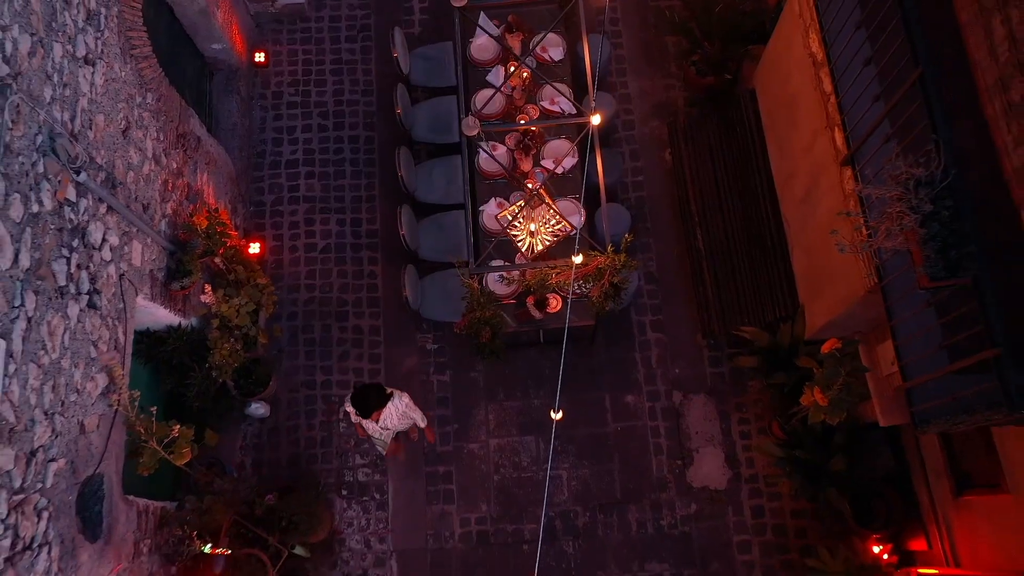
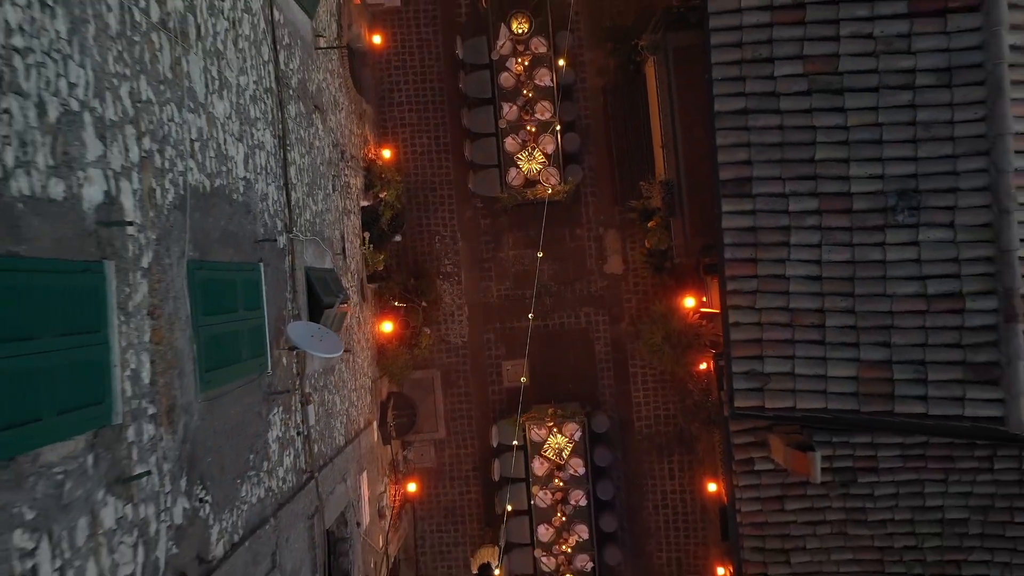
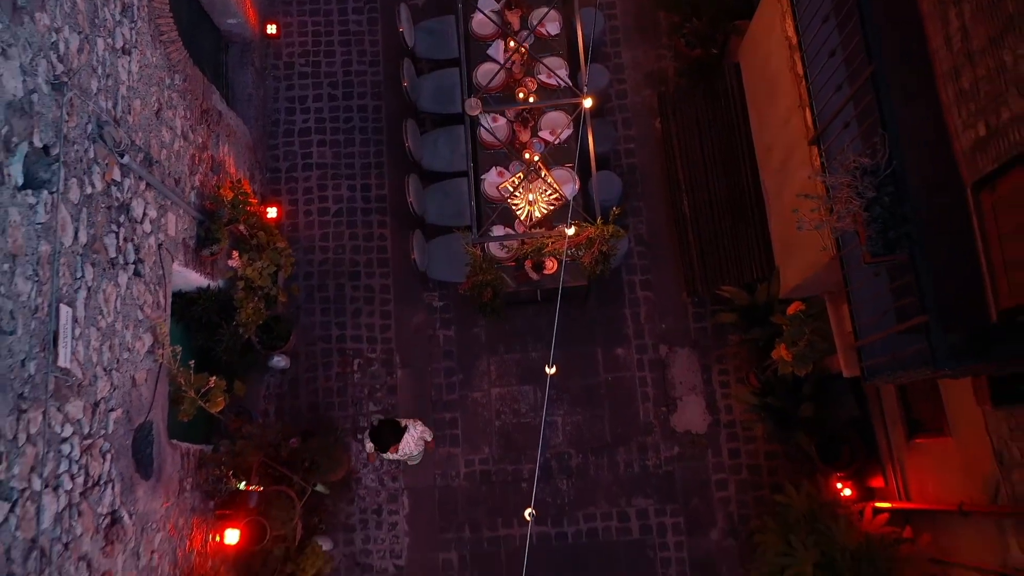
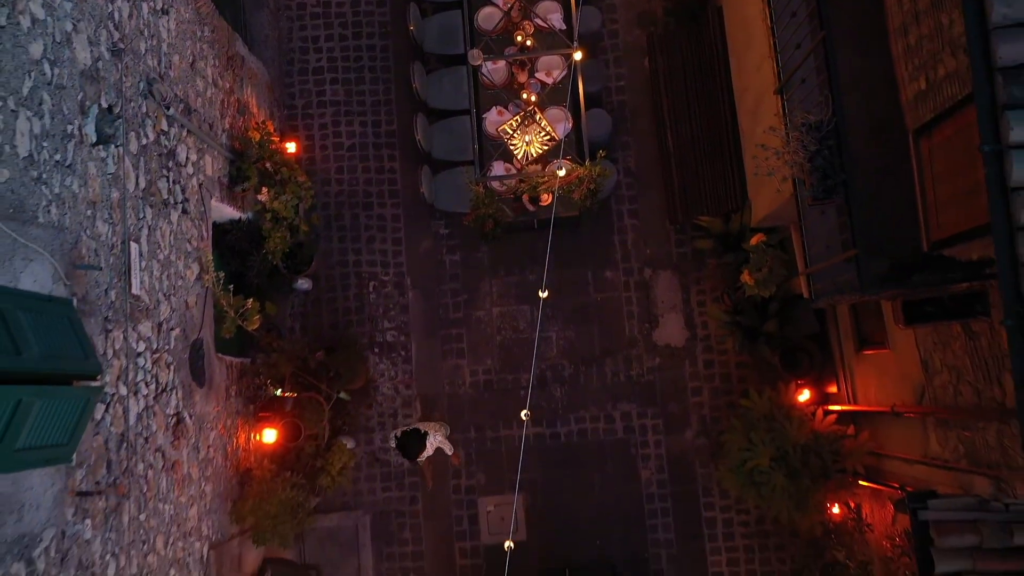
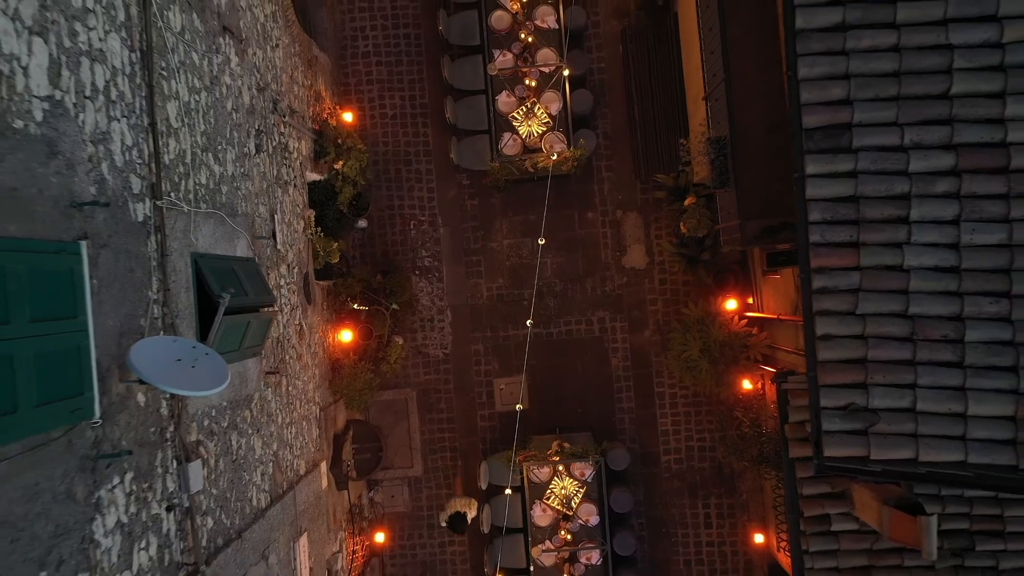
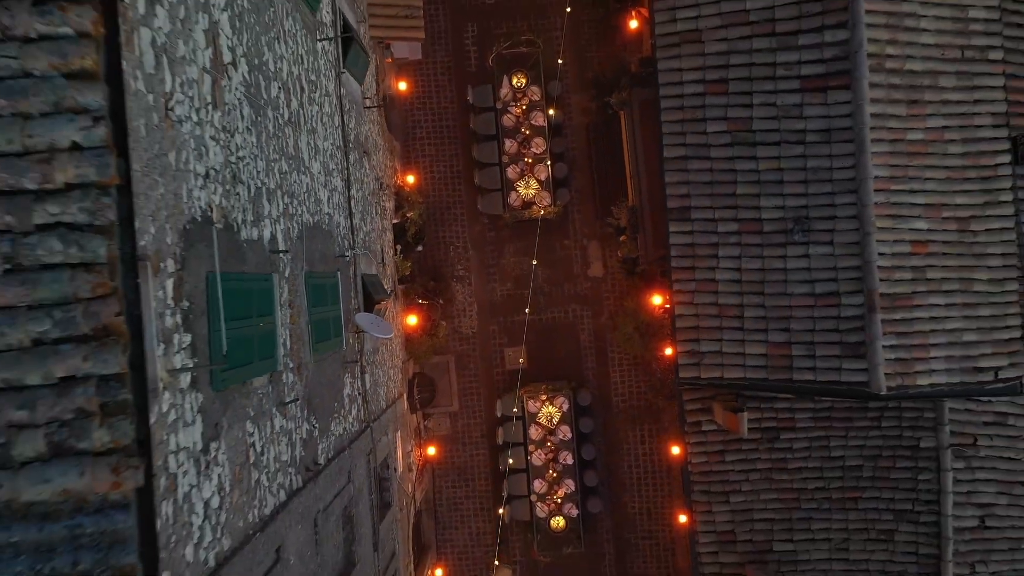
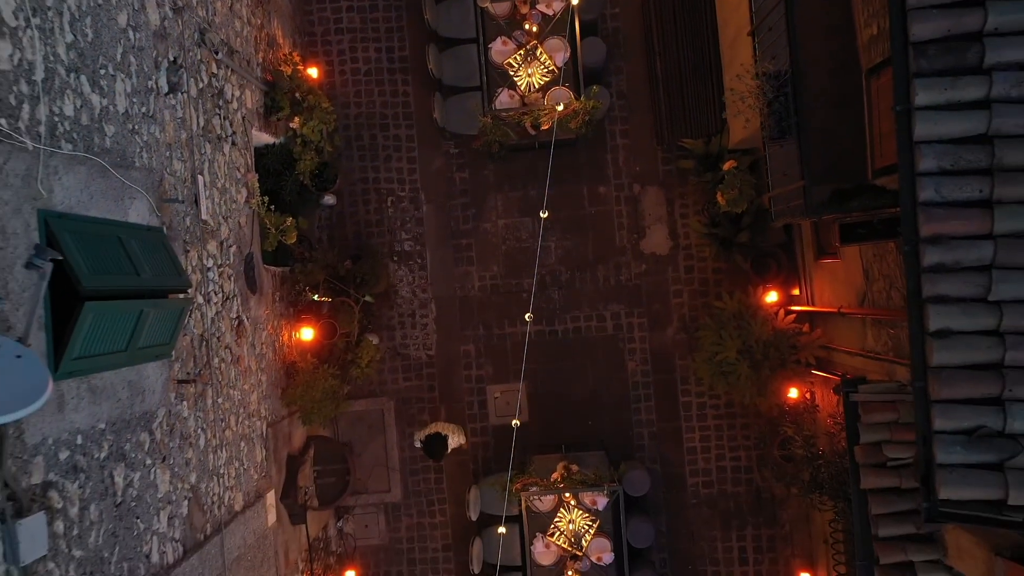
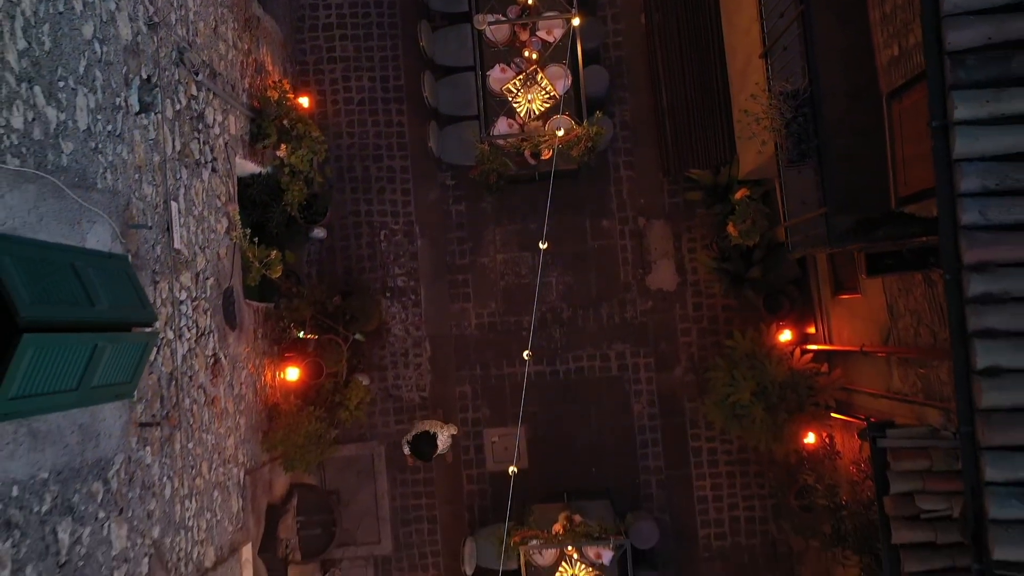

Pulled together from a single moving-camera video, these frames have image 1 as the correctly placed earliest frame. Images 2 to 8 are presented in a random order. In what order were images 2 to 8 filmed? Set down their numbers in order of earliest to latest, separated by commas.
3, 4, 8, 7, 5, 2, 6
